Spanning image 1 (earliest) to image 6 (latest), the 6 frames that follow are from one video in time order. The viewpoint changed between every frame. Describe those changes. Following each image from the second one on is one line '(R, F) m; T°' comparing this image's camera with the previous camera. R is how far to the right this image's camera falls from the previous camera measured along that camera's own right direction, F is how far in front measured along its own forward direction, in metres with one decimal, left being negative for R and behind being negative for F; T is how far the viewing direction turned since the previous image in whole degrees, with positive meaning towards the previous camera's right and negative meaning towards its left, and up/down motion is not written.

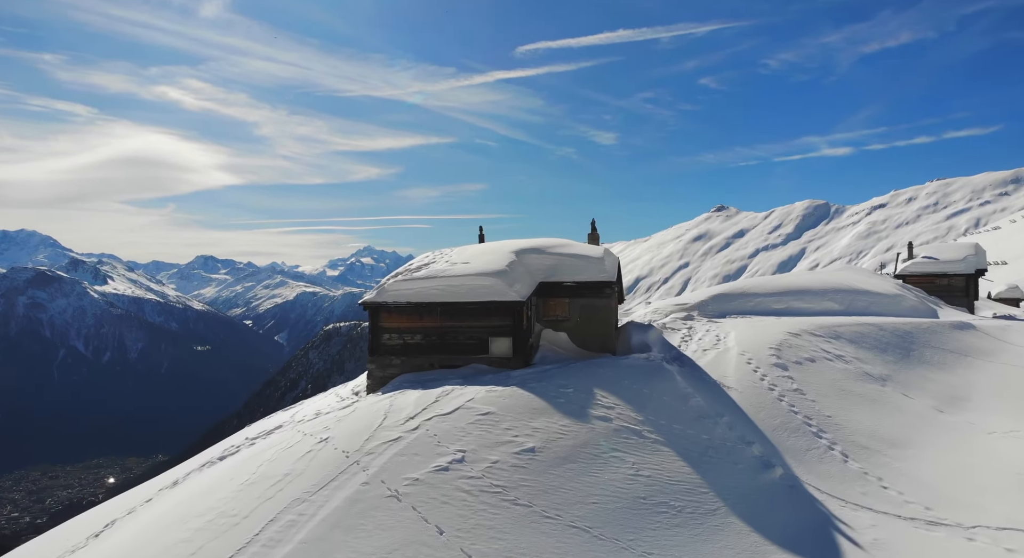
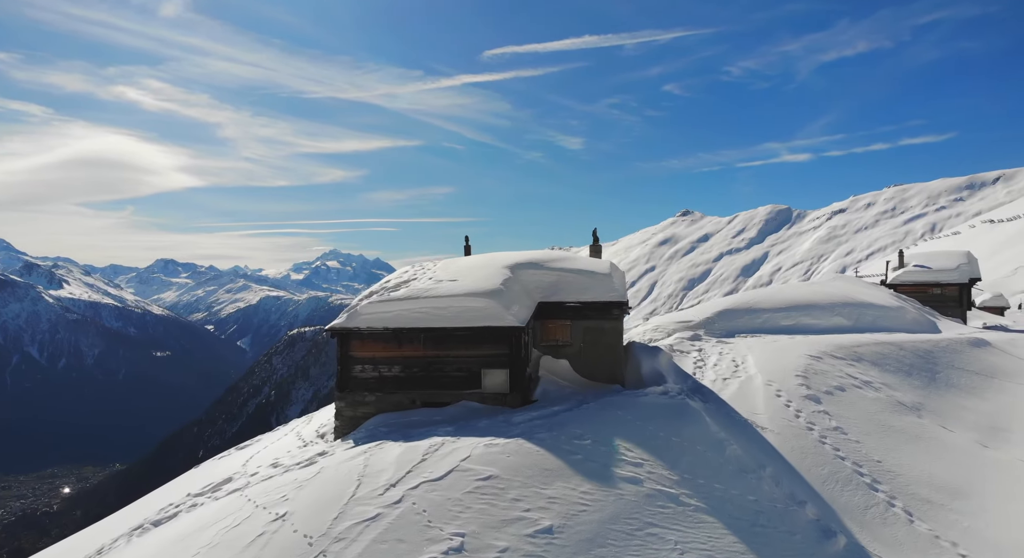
(-0.7, +3.1) m; +3°
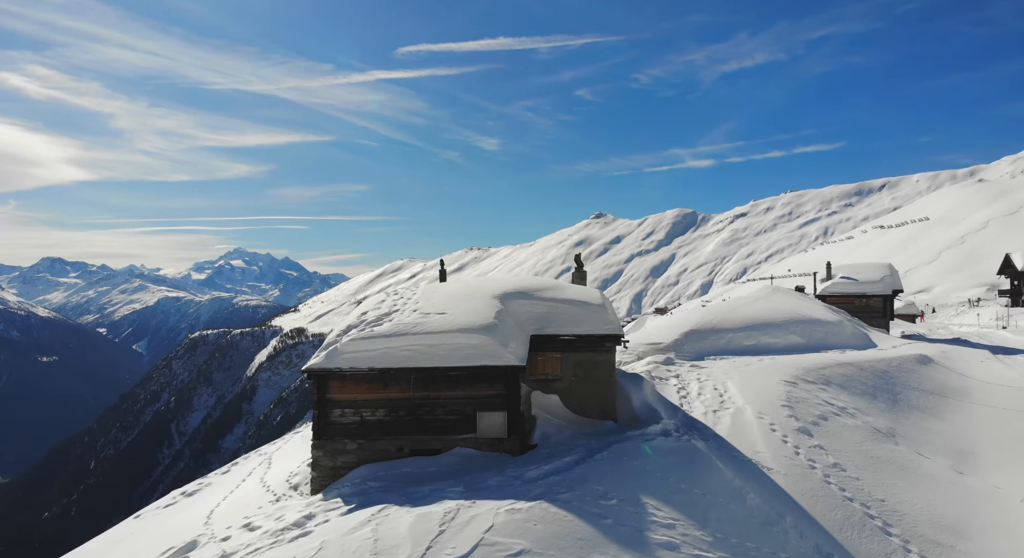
(-2.0, +1.4) m; +7°
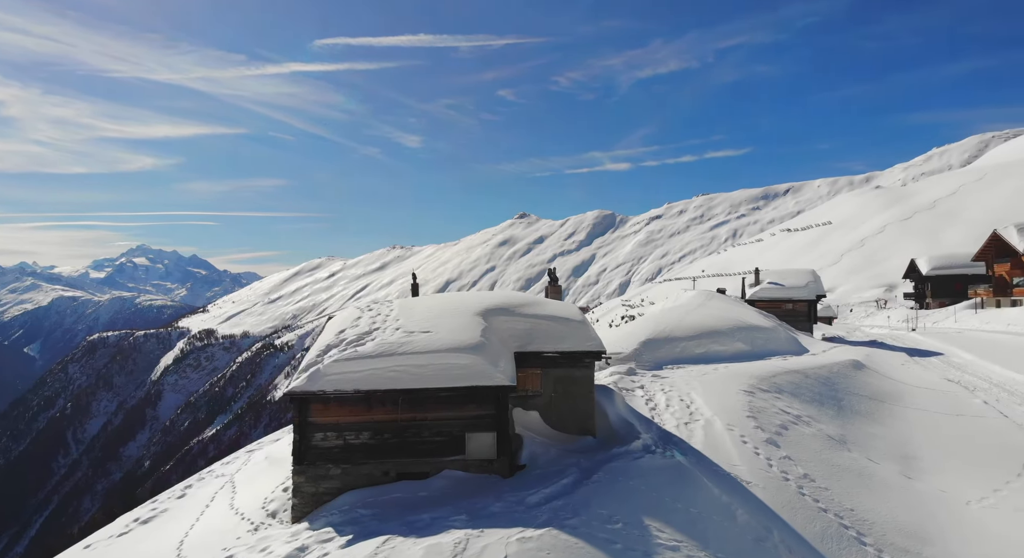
(-1.6, +0.2) m; +7°
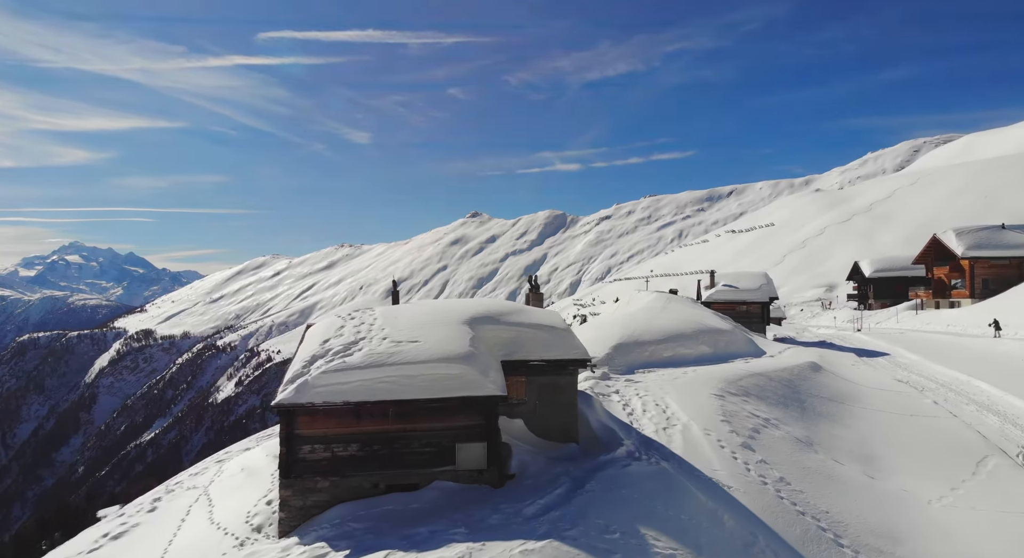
(-1.0, 0.0) m; +4°
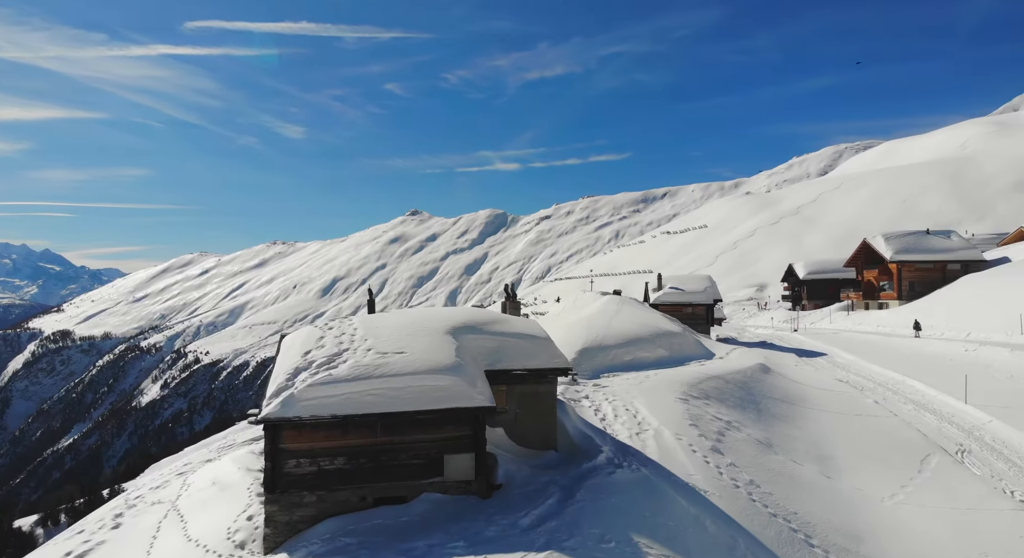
(-1.2, -0.1) m; +5°
